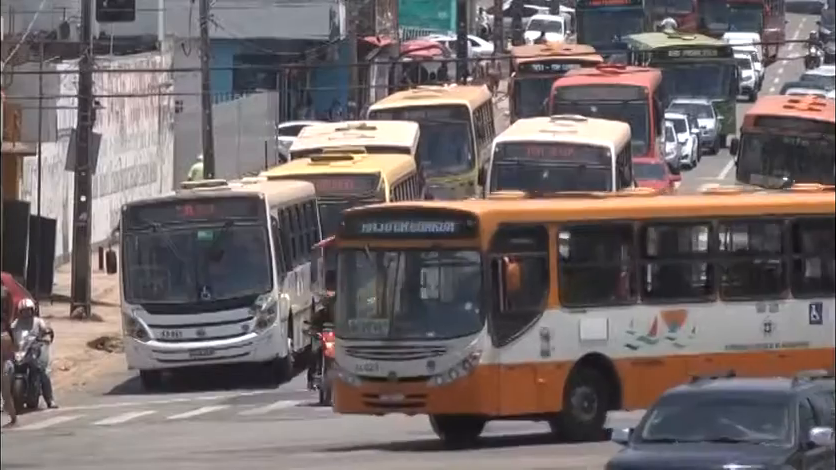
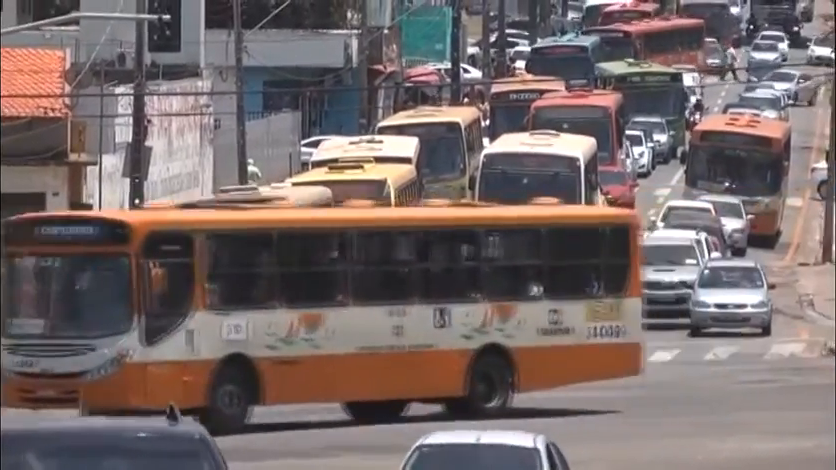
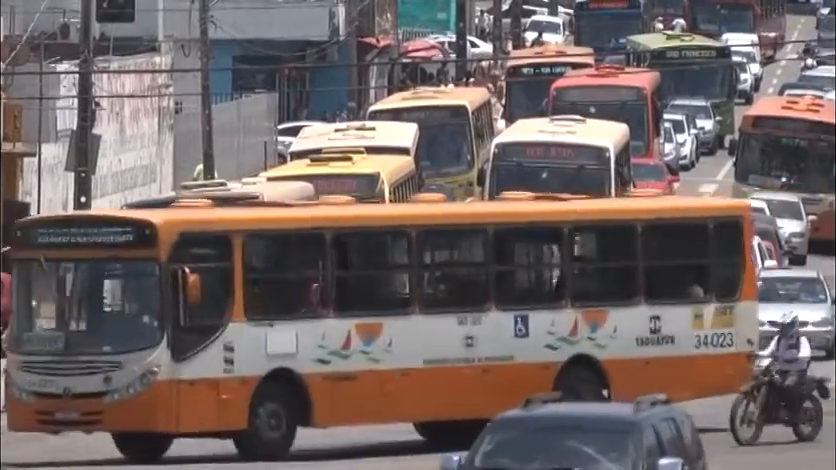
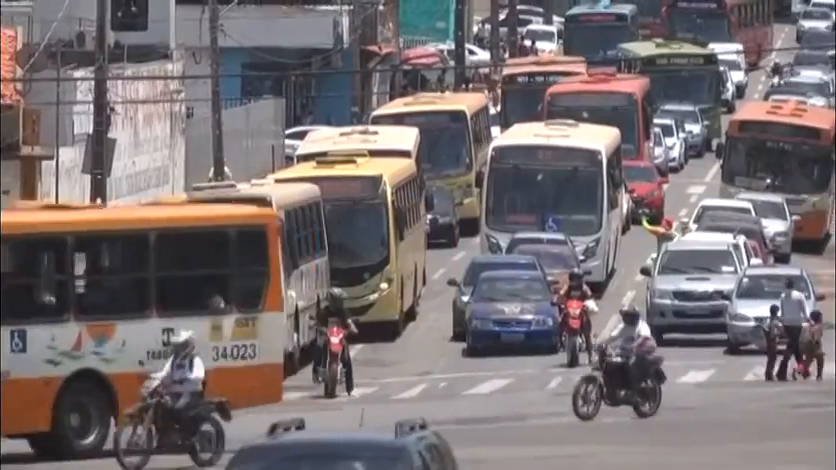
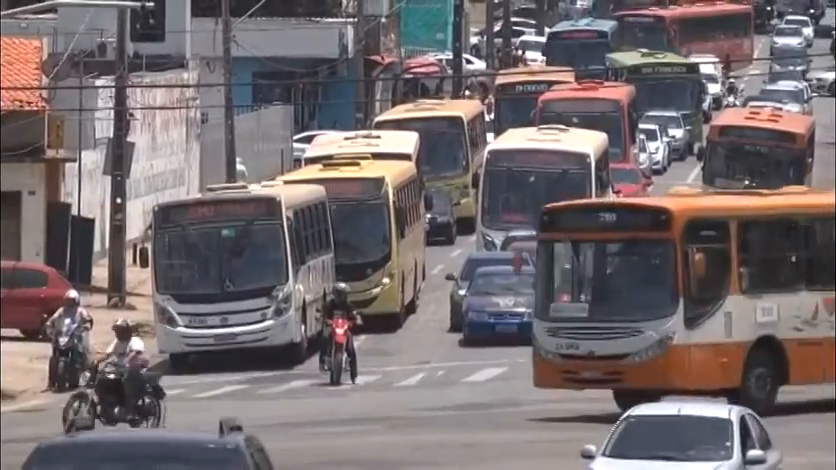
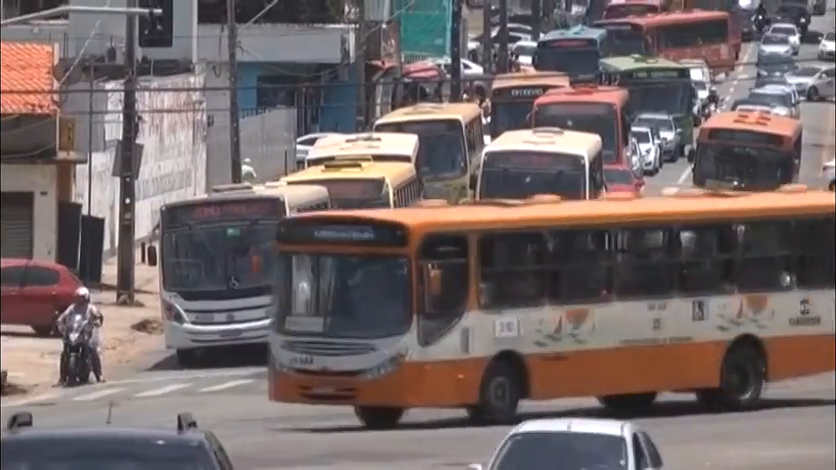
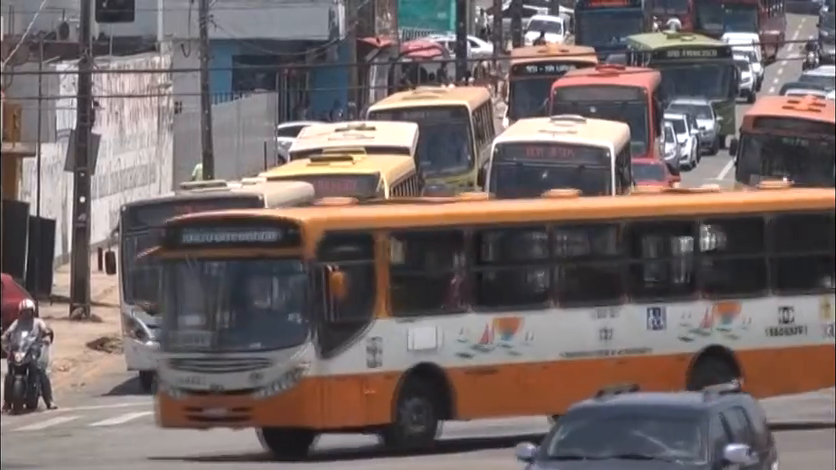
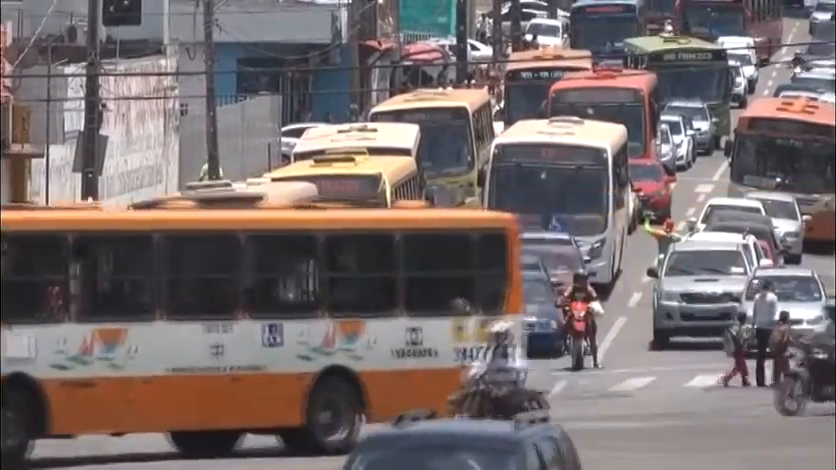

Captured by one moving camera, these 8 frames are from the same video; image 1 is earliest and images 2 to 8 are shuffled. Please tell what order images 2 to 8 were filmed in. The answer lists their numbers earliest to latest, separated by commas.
7, 3, 8, 4, 5, 6, 2
